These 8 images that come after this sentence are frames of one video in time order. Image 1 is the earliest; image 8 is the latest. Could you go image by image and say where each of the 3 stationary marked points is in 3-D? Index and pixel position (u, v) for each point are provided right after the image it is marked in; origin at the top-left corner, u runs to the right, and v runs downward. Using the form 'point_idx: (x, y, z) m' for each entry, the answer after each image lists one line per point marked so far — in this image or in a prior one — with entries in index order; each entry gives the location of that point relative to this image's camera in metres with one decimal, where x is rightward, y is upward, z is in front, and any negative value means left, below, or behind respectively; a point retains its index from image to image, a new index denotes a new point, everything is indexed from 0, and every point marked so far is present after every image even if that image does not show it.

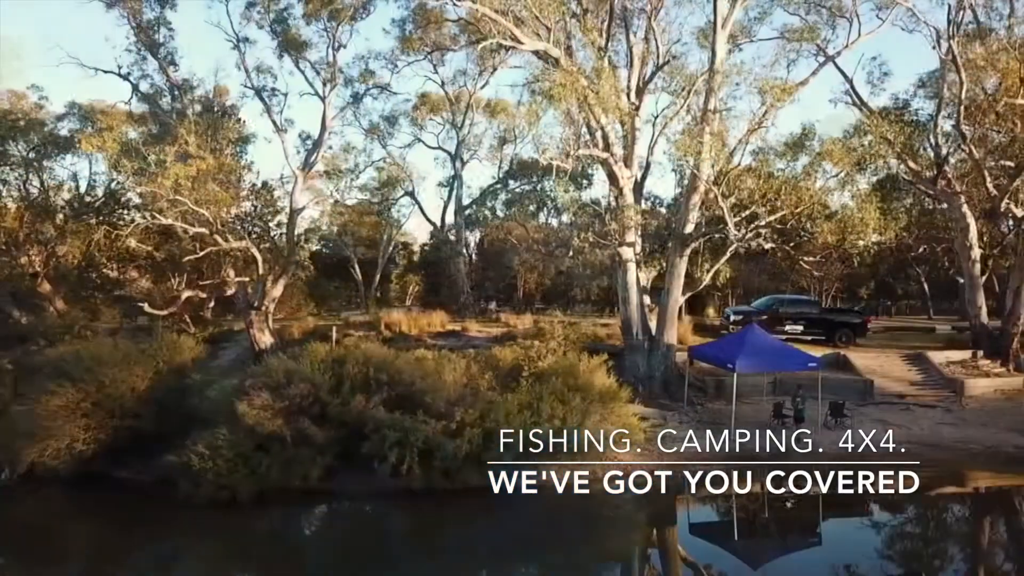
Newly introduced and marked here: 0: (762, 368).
0: (+3.8, -1.2, +13.7) m
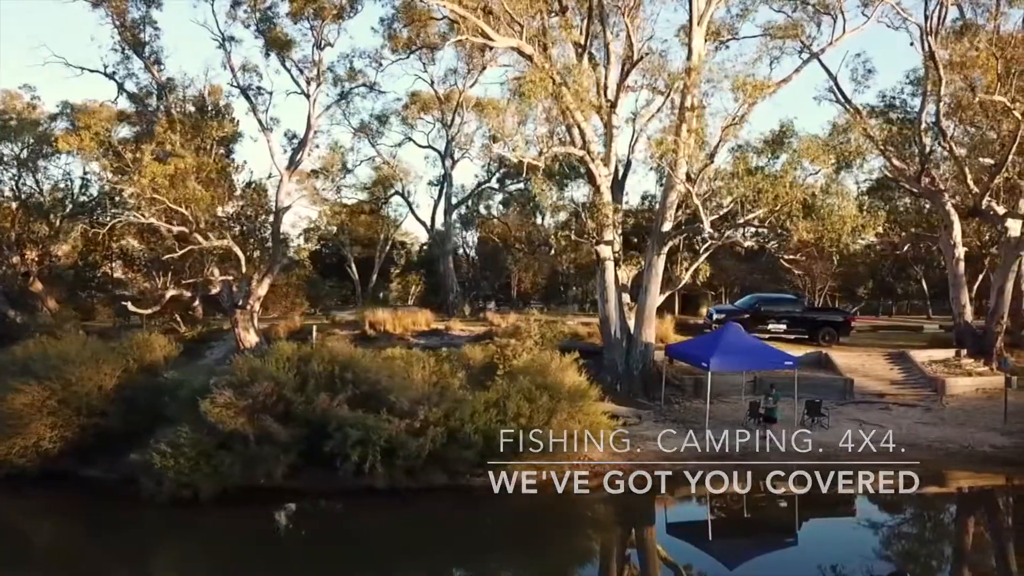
0: (+3.4, -1.2, +13.6) m
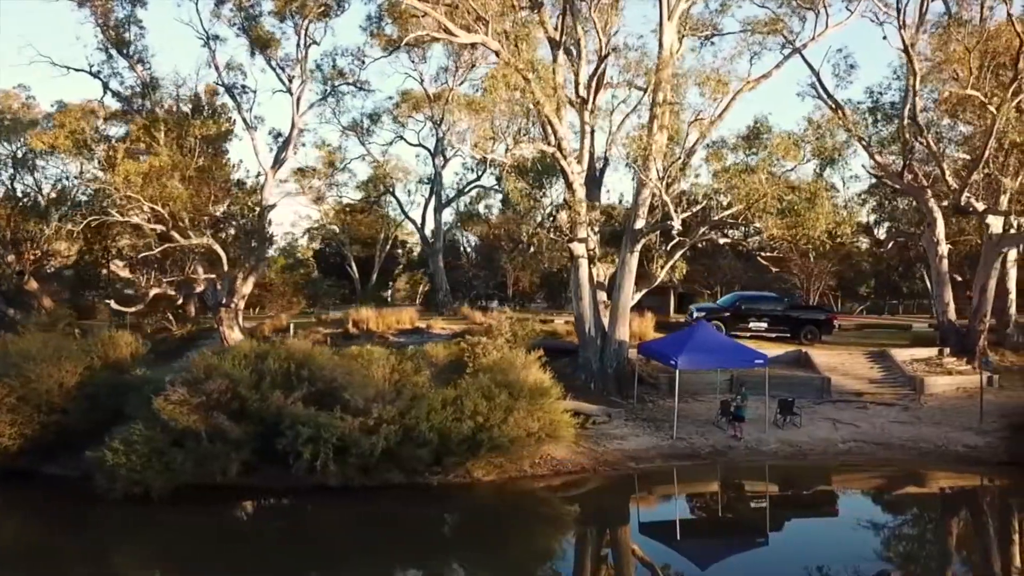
0: (+2.9, -1.2, +13.4) m
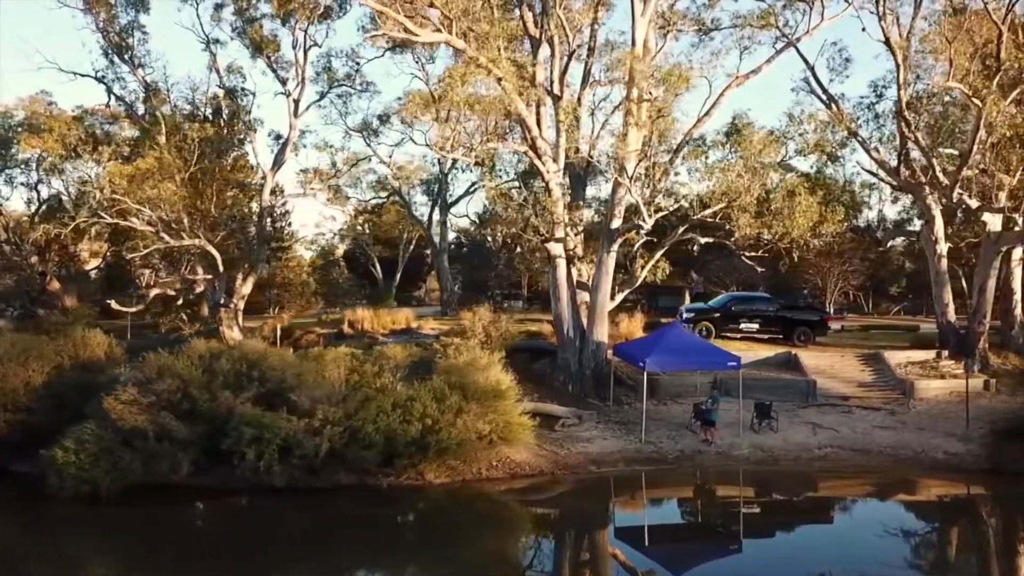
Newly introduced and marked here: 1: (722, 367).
0: (+2.4, -1.2, +13.2) m
1: (+3.2, -1.2, +13.3) m
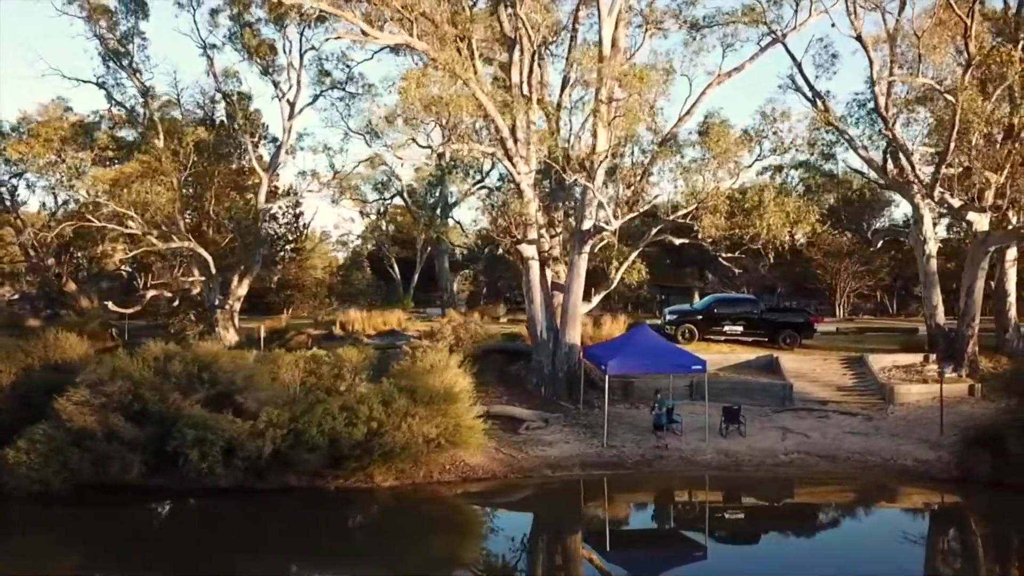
0: (+1.8, -1.2, +13.0) m
1: (+2.6, -1.2, +13.1) m
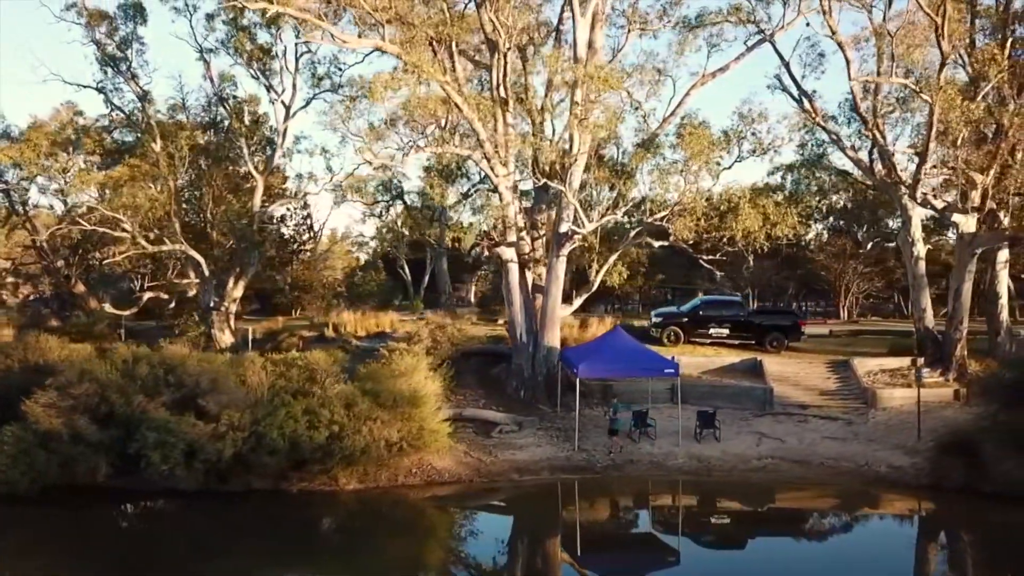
0: (+1.4, -1.3, +12.9) m
1: (+2.2, -1.3, +13.0) m
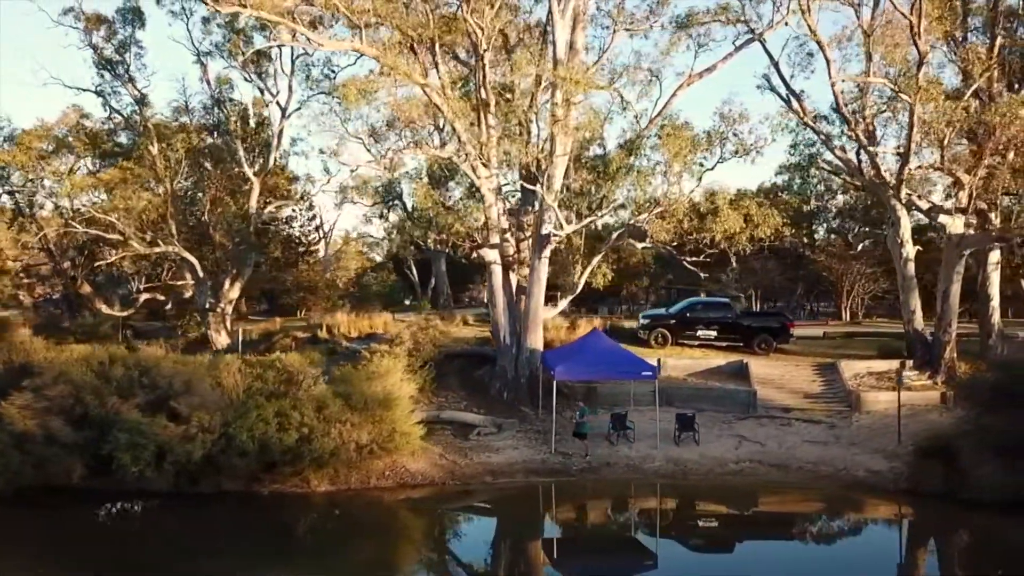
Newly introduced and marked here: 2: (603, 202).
0: (+1.1, -1.3, +12.8) m
1: (+1.9, -1.3, +12.9) m
2: (+2.0, +1.9, +19.4) m
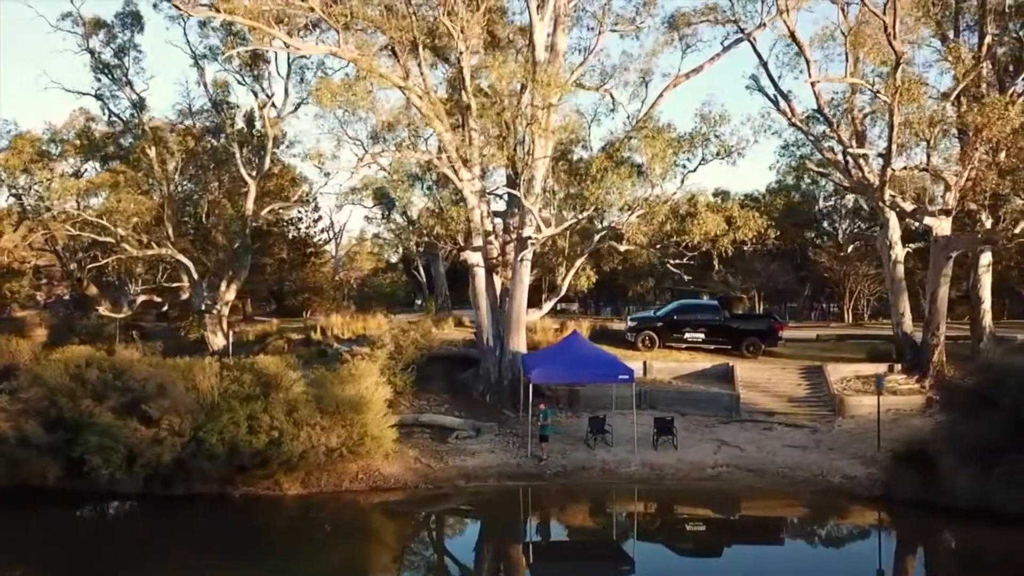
0: (+0.7, -1.3, +12.8) m
1: (+1.5, -1.4, +12.8) m
2: (+1.8, +1.9, +19.3) m
